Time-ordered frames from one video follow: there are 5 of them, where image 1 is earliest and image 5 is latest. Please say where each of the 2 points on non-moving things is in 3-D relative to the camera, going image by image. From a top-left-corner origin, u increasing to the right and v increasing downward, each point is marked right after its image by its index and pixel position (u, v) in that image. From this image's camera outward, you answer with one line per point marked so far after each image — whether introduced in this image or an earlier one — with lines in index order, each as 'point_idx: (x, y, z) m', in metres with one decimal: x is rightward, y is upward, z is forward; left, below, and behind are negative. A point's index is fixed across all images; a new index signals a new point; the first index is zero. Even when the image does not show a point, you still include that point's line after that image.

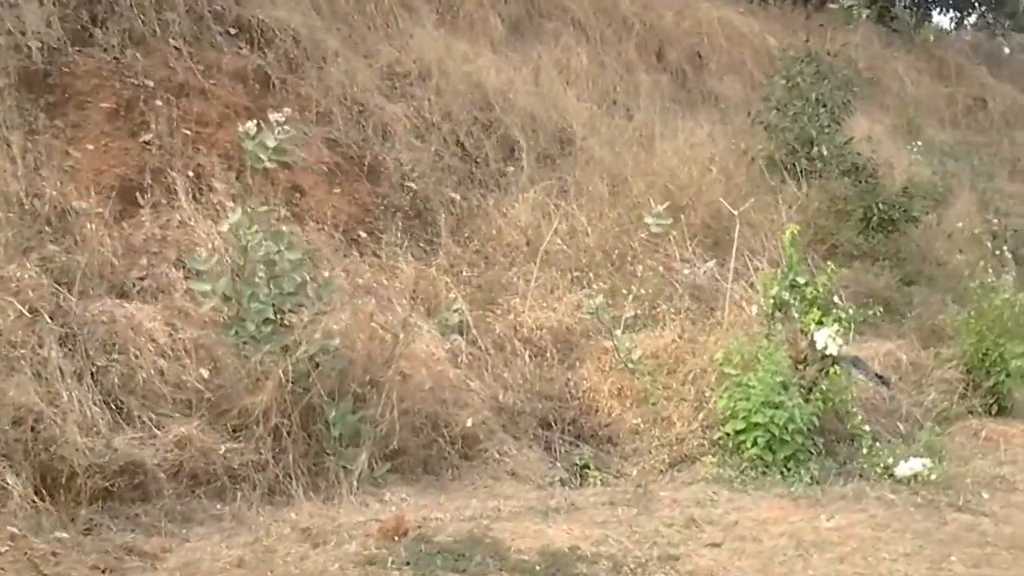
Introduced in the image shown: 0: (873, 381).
0: (+1.8, -0.5, +7.8) m
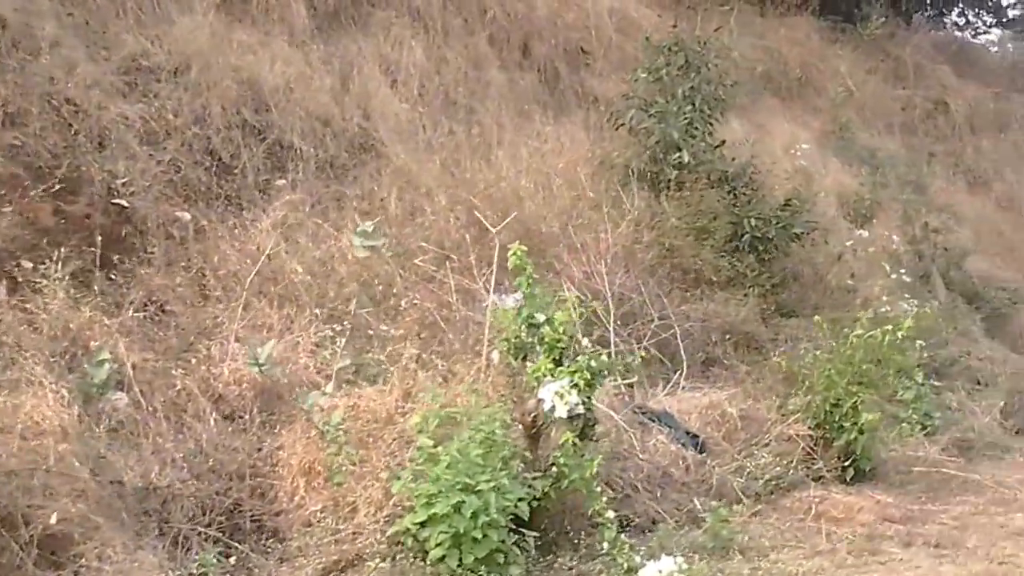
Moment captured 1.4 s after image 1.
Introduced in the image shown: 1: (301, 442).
0: (+0.7, -0.6, +6.2) m
1: (-0.7, -0.5, +5.3) m
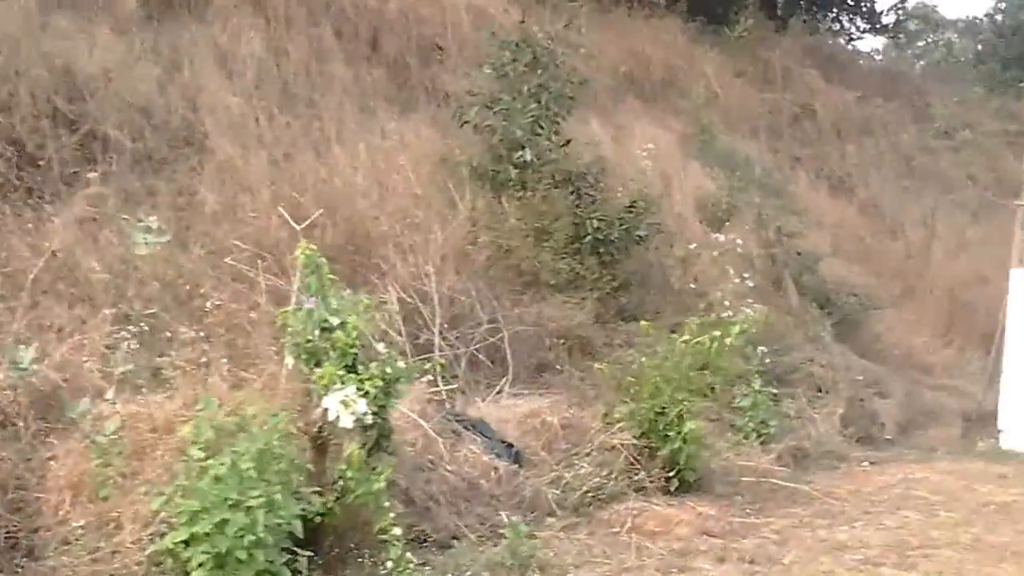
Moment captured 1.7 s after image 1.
0: (-0.1, -0.6, +5.9) m
1: (-1.4, -0.5, +4.9) m
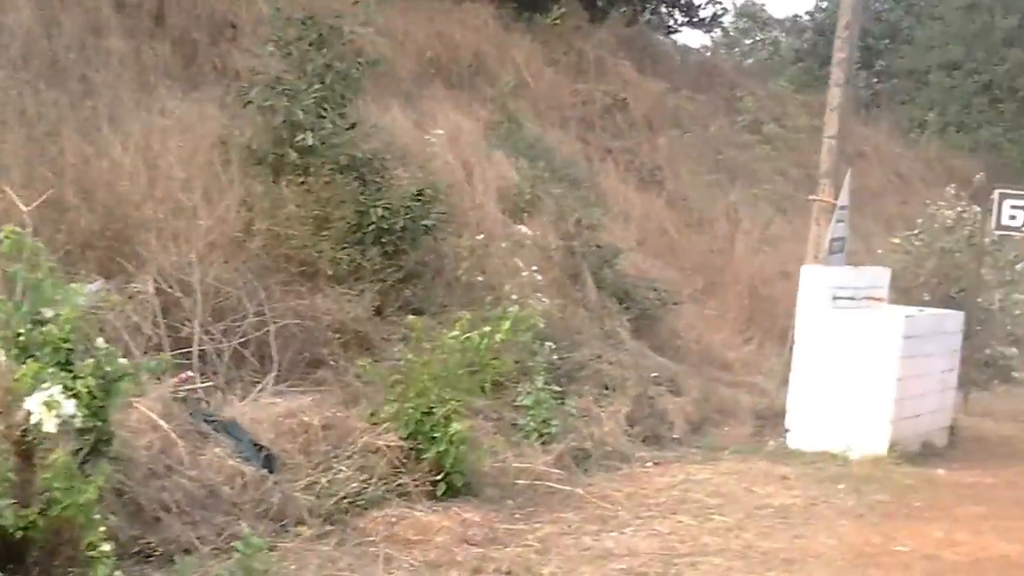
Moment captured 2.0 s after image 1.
0: (-1.0, -0.6, +5.6) m
1: (-2.2, -0.5, +4.4) m
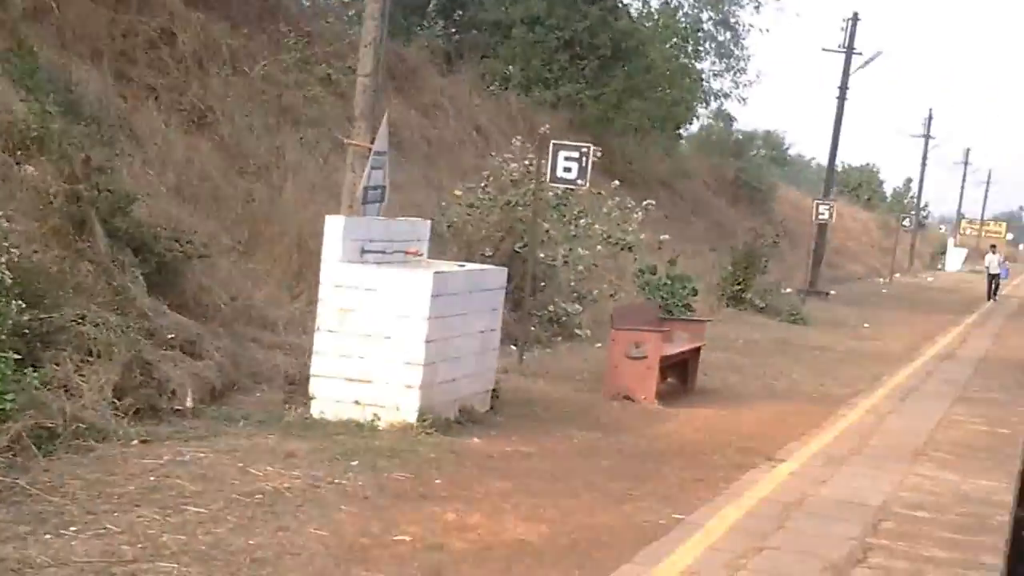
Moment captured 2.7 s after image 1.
0: (-2.7, -0.4, +4.1) m
1: (-3.6, -0.4, +2.6) m
